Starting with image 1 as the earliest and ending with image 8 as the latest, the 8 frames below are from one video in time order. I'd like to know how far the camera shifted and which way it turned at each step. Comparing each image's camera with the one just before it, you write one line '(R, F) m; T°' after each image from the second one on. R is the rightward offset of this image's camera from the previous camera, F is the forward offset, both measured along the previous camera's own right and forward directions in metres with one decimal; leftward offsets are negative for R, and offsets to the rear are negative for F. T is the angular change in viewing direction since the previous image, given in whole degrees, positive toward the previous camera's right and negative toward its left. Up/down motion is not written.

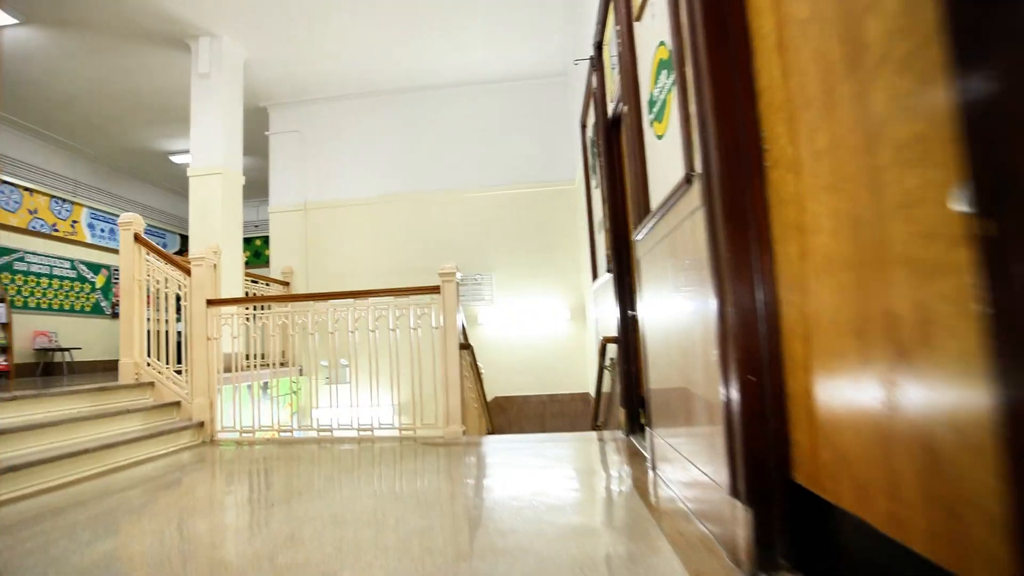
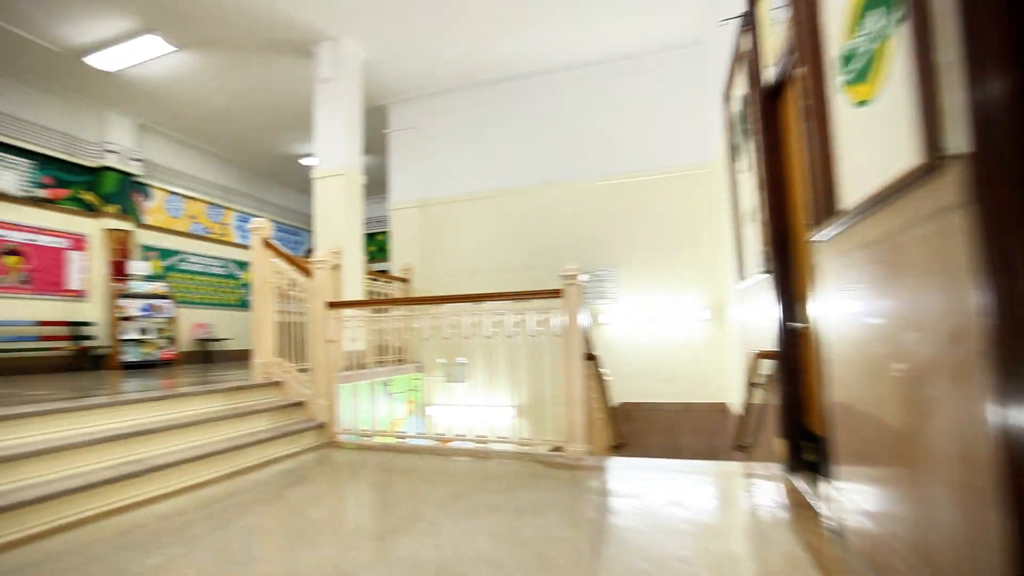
(-0.1, +0.4) m; -12°
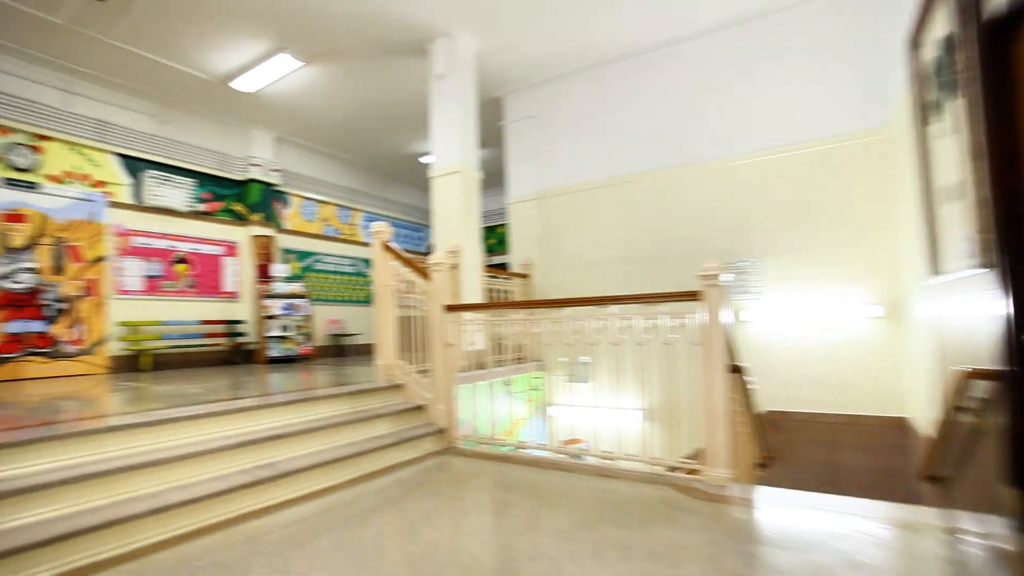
(0.0, +0.3) m; -13°
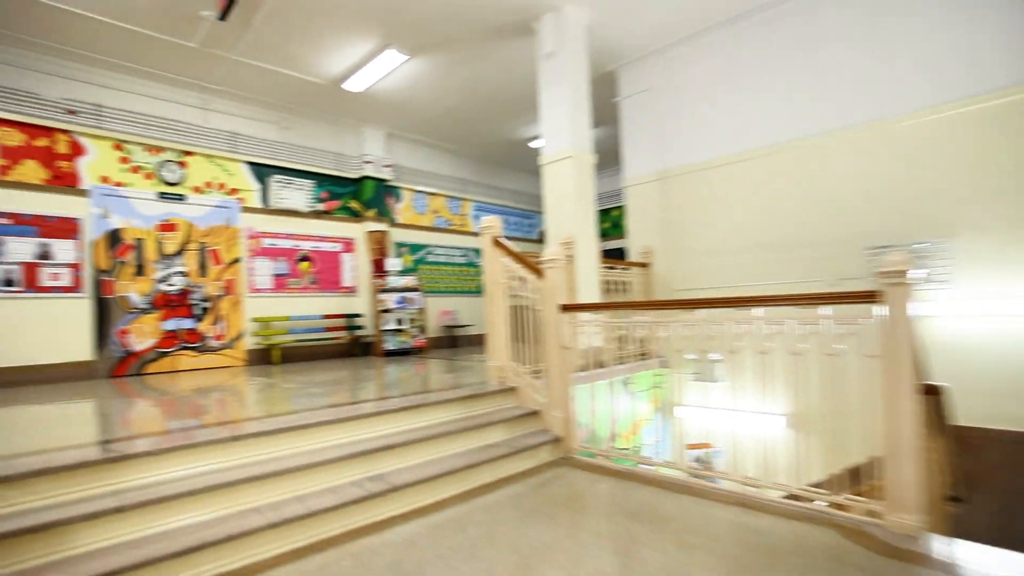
(0.0, +0.4) m; -12°
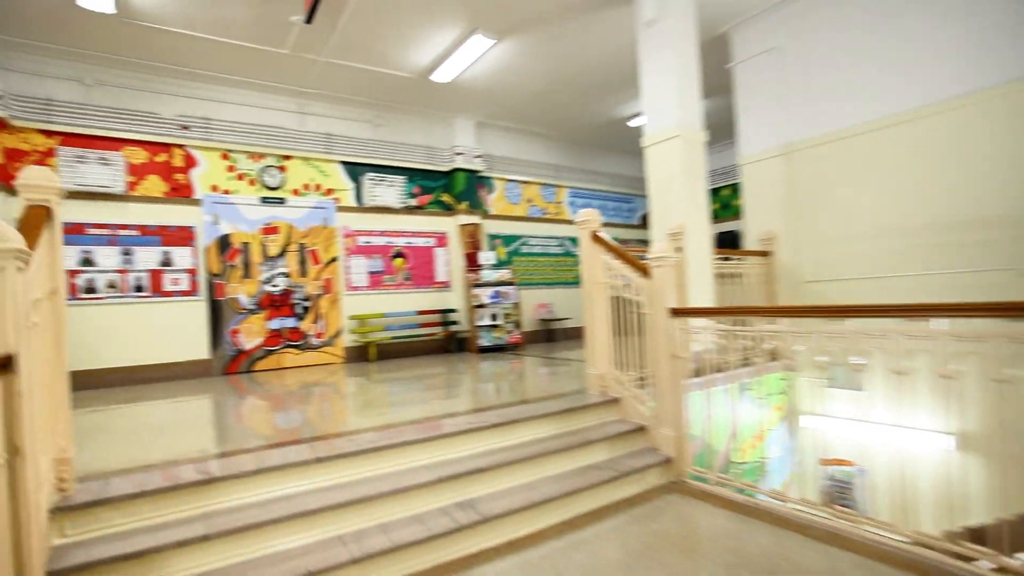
(0.0, +0.4) m; -10°
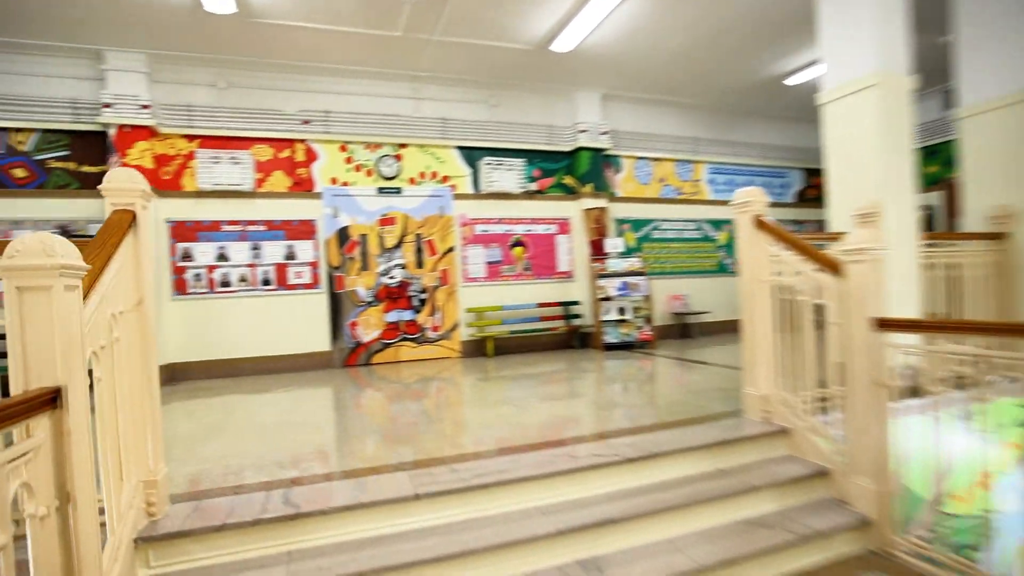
(-0.1, +0.7) m; -13°
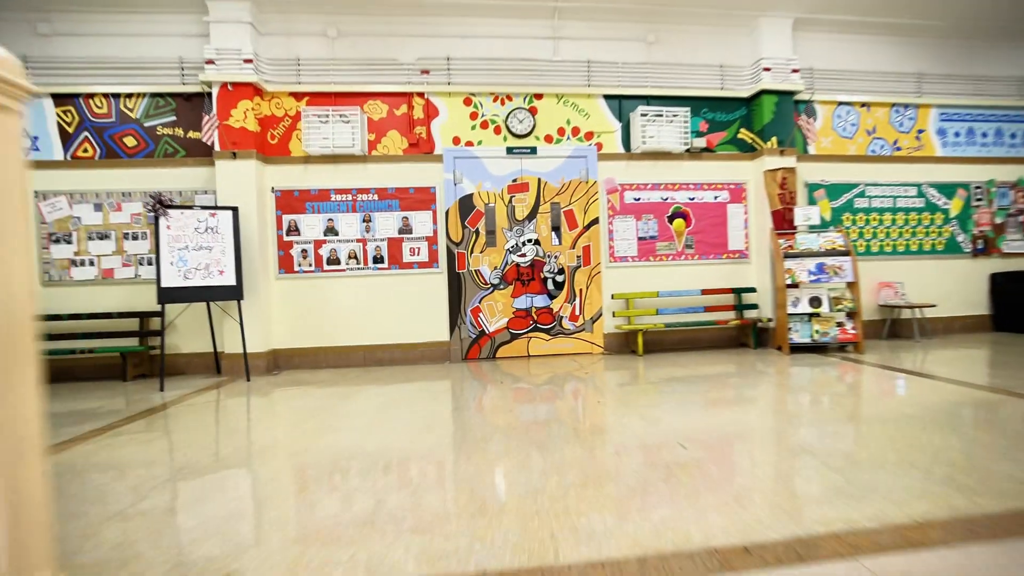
(-0.3, +1.2) m; -13°
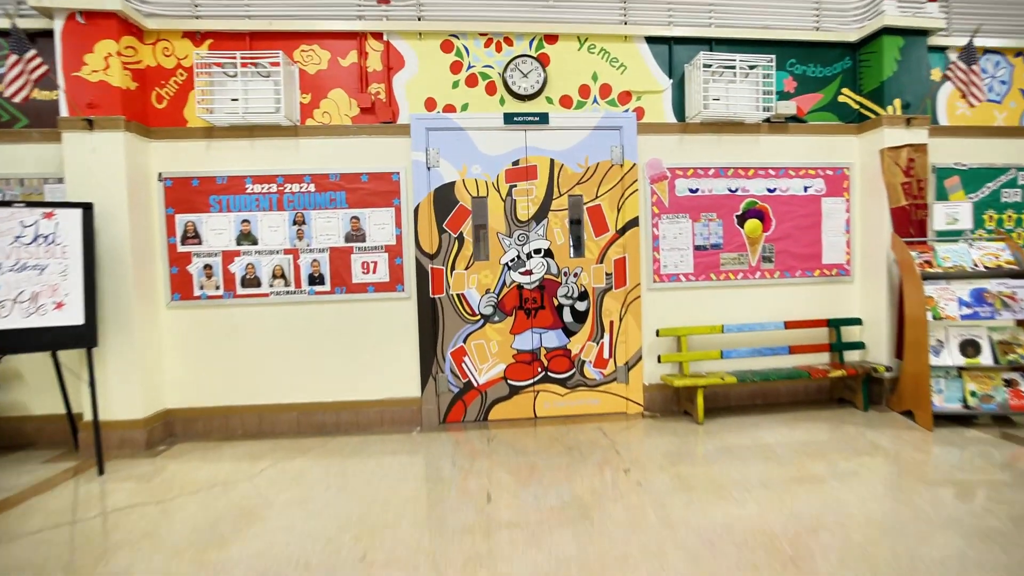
(0.0, +1.6) m; -1°
